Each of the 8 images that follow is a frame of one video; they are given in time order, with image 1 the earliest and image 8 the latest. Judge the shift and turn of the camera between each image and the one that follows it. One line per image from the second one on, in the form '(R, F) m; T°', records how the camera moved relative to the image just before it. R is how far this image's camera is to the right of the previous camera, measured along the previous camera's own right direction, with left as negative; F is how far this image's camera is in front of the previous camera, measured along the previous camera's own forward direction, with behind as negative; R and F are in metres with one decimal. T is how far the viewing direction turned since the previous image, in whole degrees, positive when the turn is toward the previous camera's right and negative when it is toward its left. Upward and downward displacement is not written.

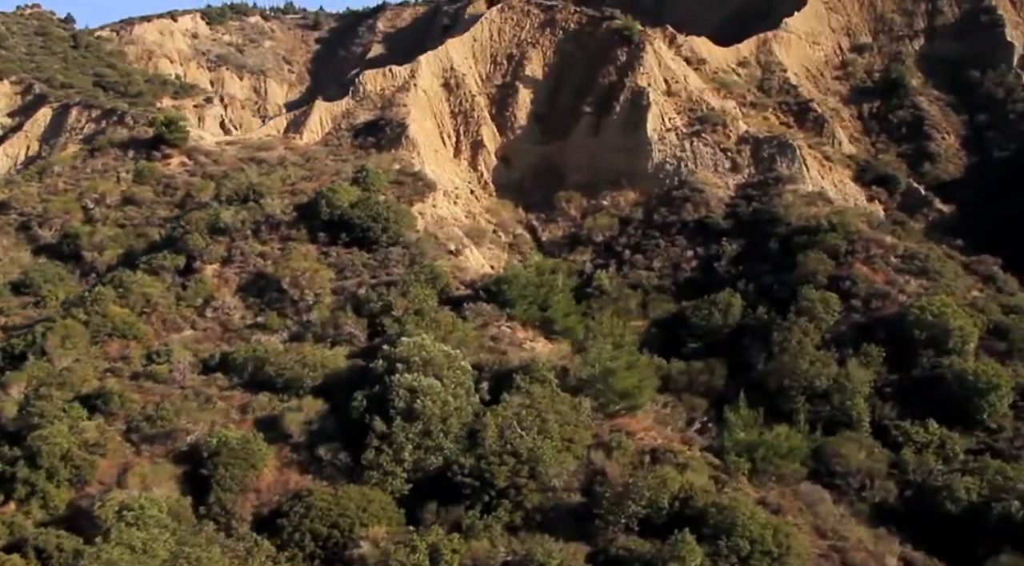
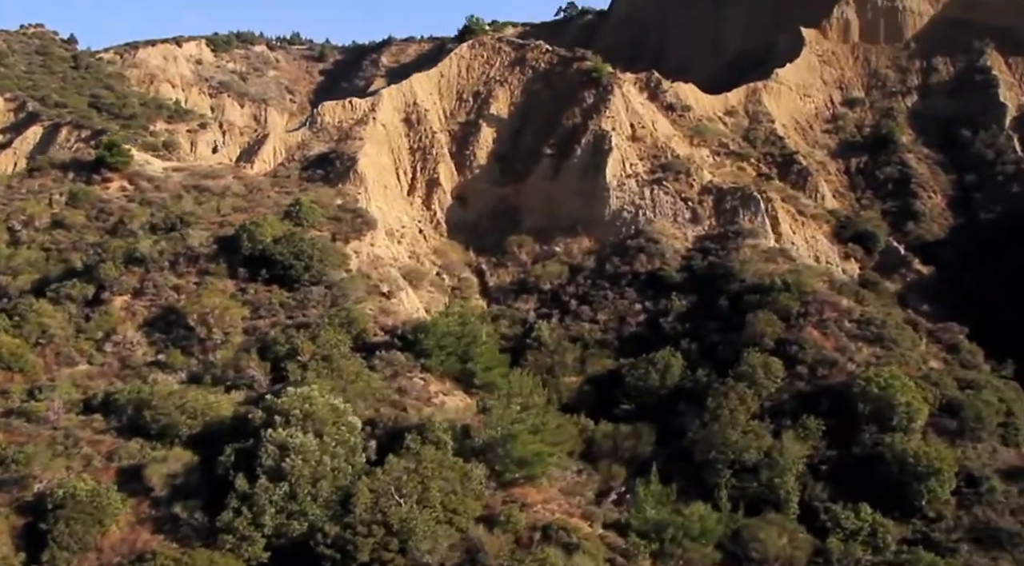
(+1.2, +1.2) m; 0°
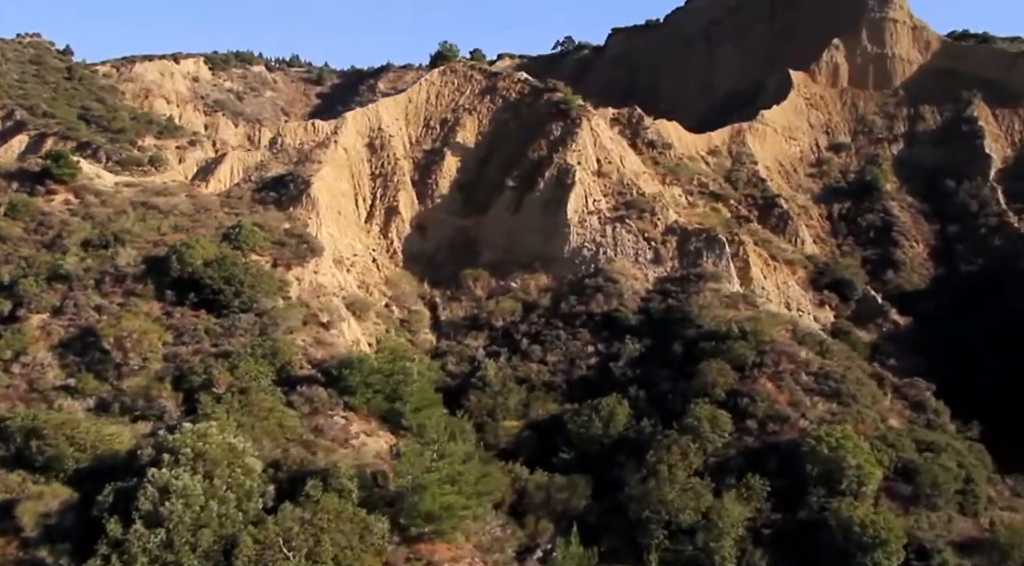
(+0.8, +1.0) m; 0°
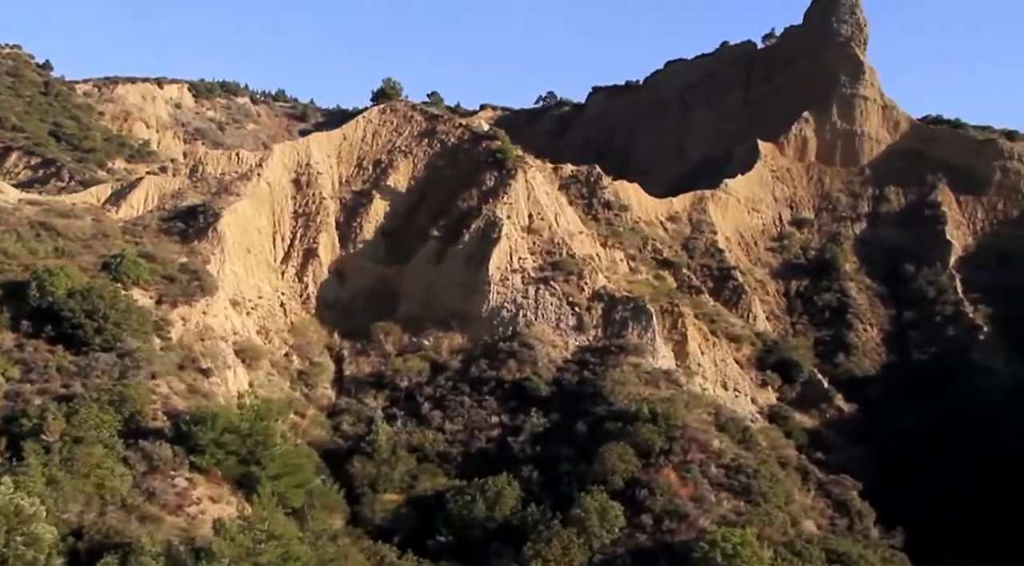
(+1.2, +1.5) m; +1°
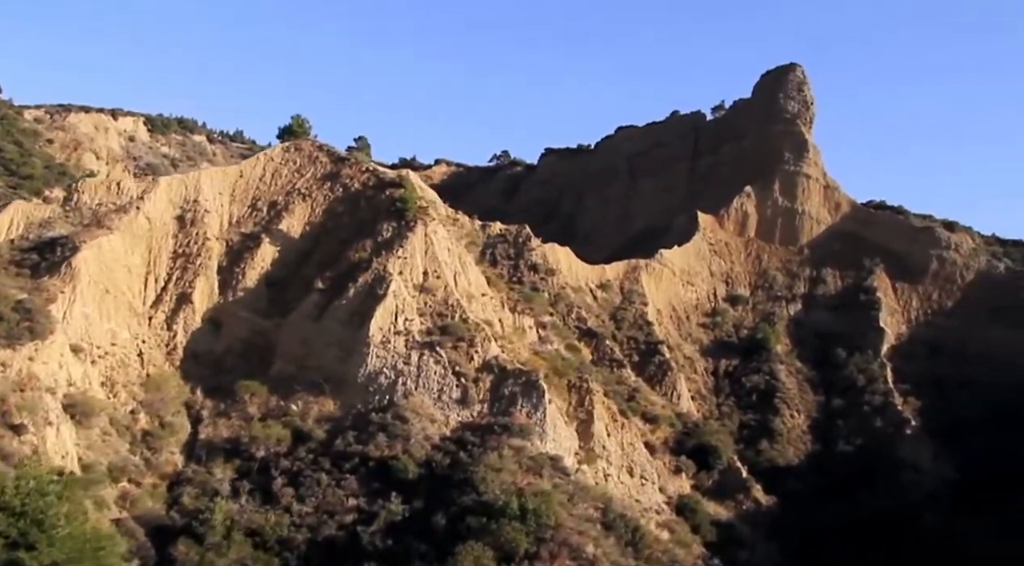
(+1.1, +2.1) m; +2°
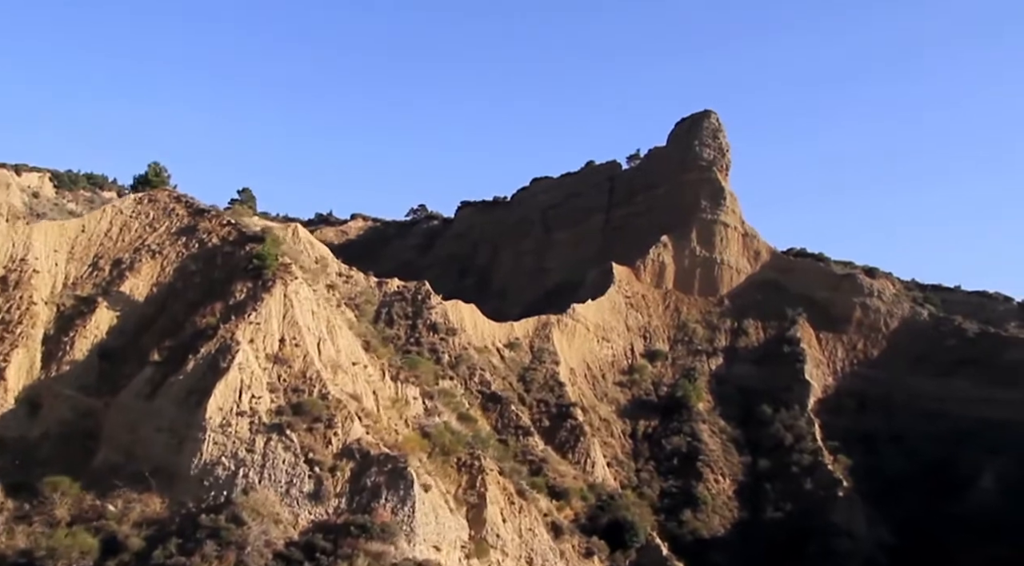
(+0.9, +3.0) m; +4°
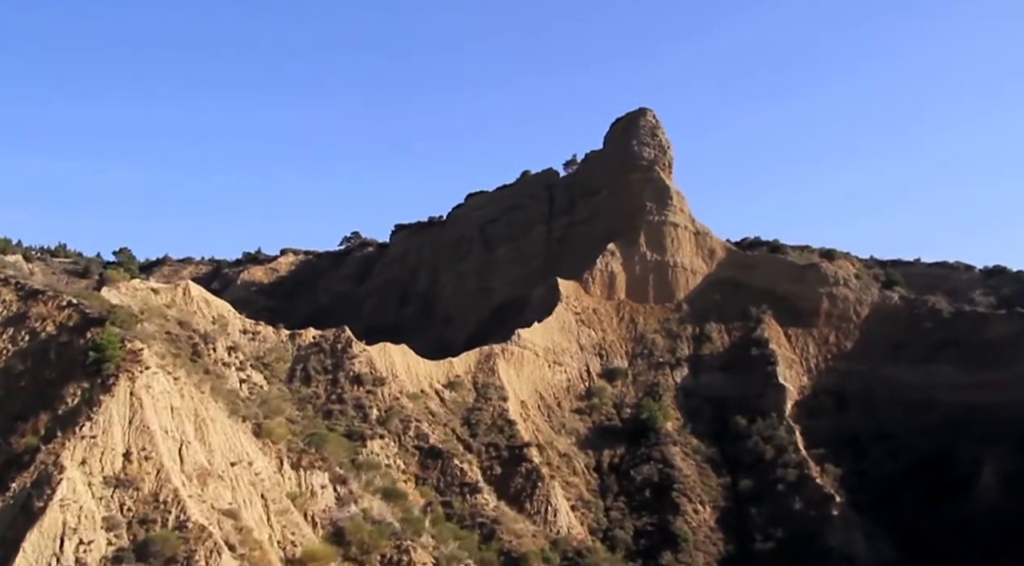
(+0.8, +4.0) m; +2°
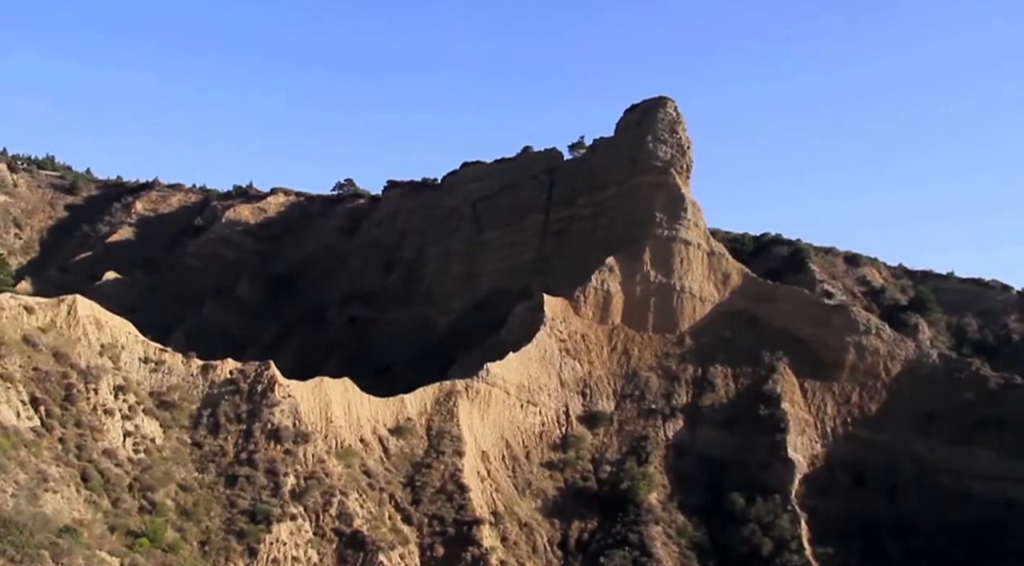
(+0.9, +5.8) m; 0°
